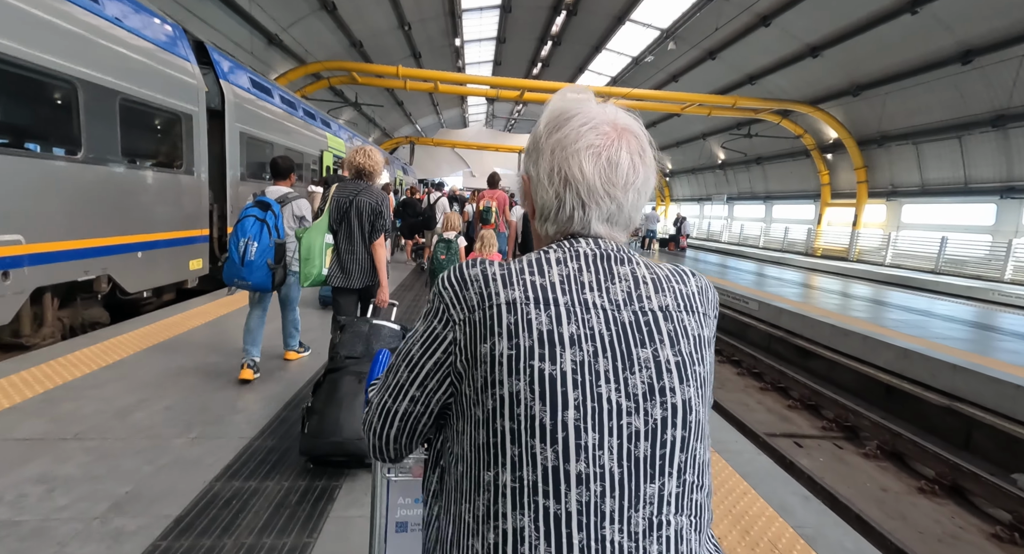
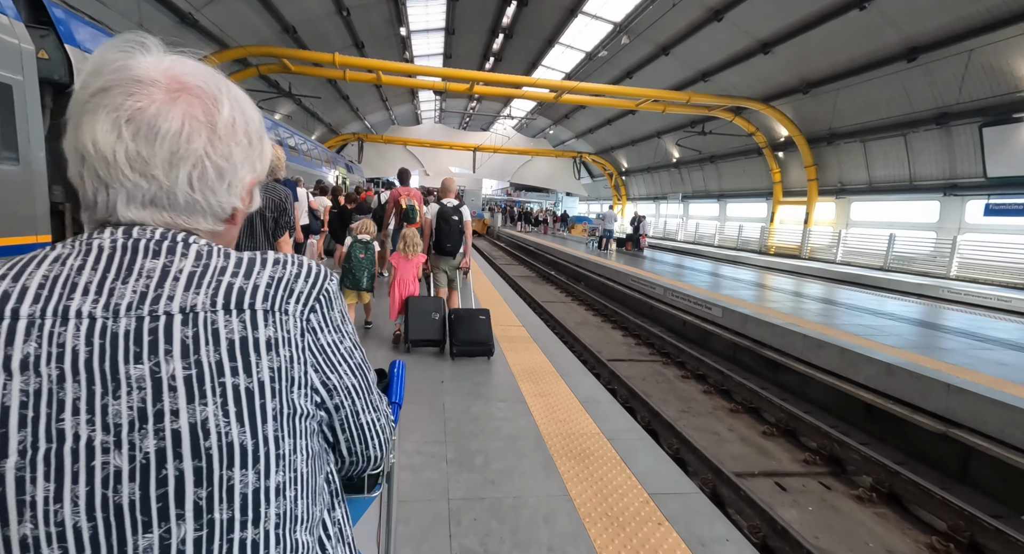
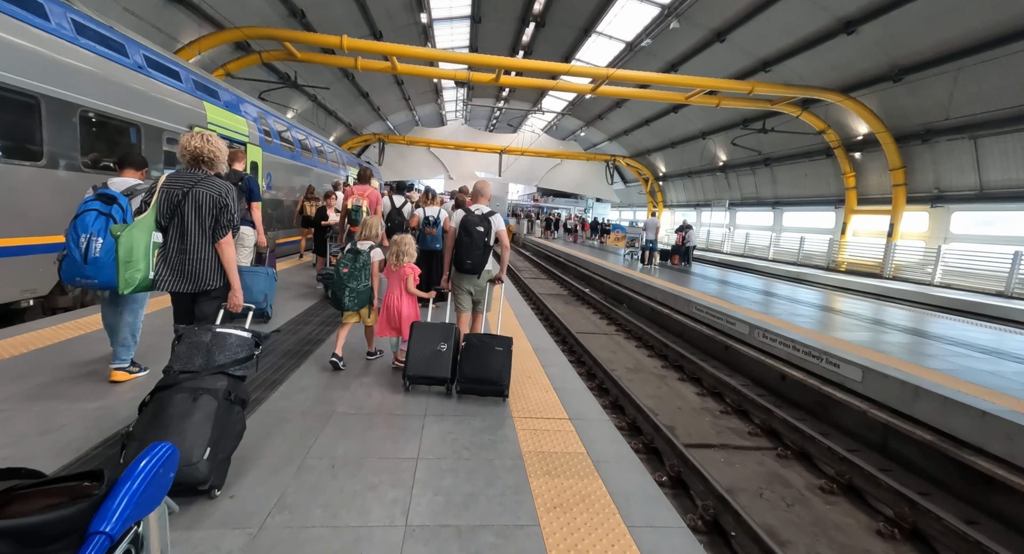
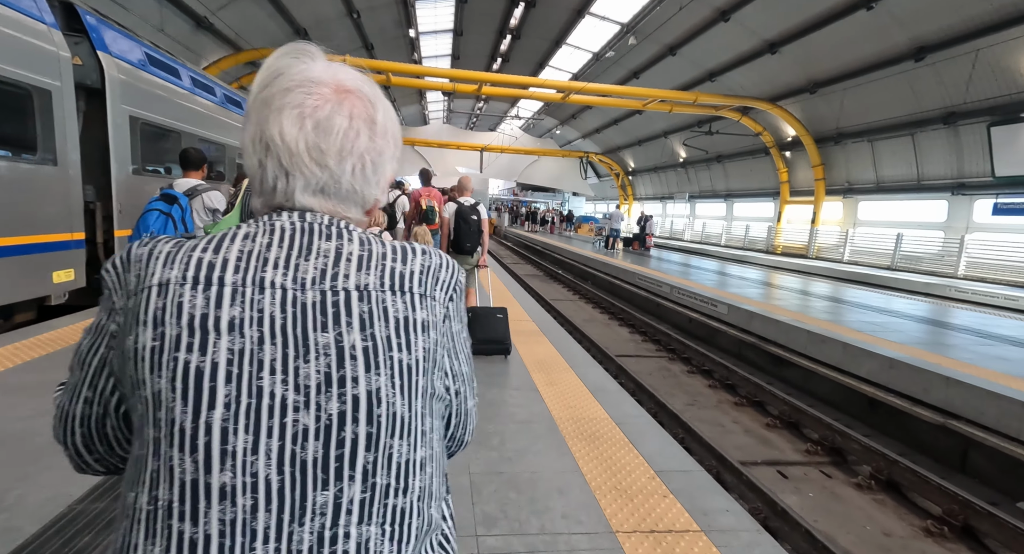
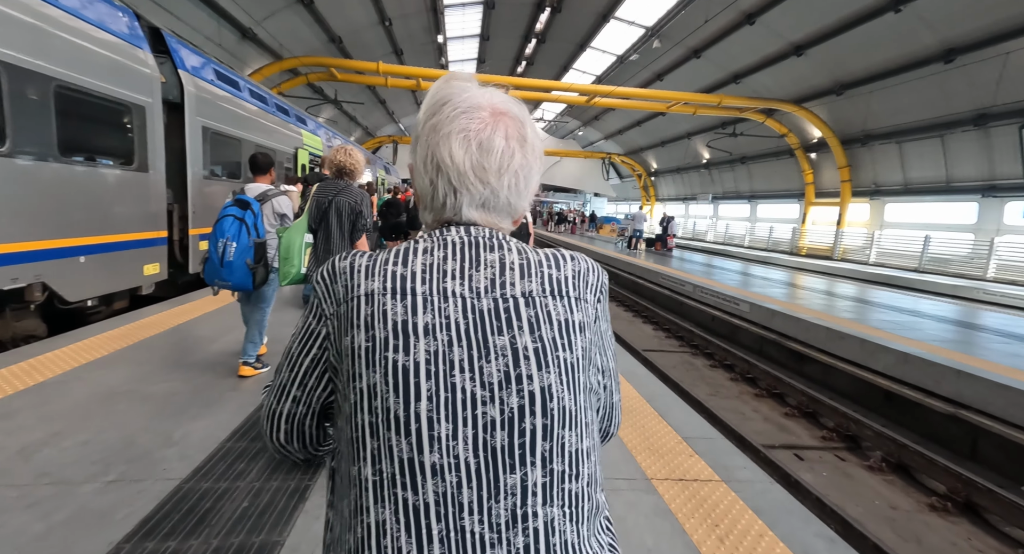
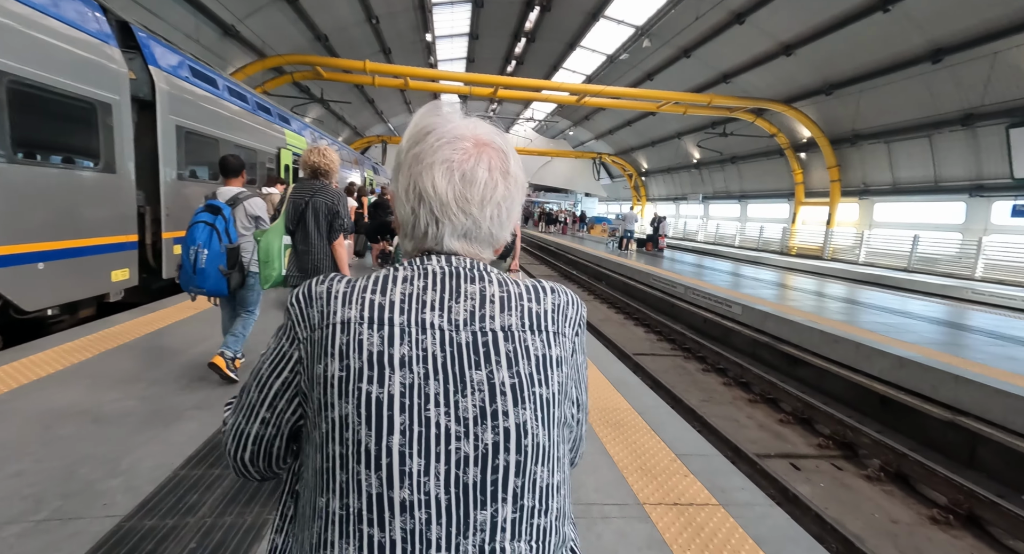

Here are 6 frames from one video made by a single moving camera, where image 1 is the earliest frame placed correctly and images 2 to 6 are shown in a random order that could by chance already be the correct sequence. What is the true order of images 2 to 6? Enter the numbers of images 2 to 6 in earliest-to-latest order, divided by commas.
5, 6, 4, 2, 3
